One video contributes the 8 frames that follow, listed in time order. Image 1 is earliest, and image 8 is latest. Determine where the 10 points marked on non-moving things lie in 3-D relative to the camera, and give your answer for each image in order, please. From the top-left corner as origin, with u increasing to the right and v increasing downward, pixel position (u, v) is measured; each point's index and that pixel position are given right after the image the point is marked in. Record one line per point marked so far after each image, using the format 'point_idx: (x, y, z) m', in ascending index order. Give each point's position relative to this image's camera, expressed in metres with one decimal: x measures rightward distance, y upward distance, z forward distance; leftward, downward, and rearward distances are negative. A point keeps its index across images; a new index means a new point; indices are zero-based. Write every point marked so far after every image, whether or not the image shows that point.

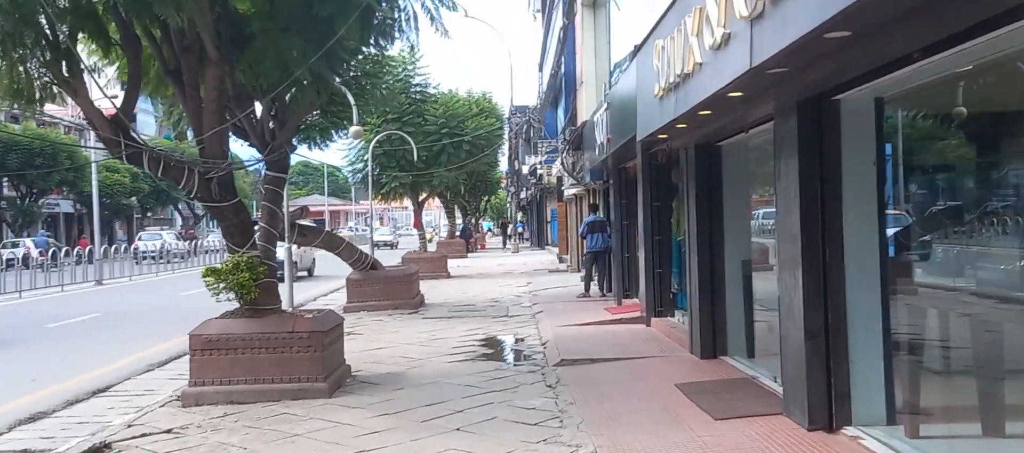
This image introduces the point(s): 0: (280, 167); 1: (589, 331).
0: (-2.3, +0.6, +9.1) m
1: (+1.0, -1.4, +11.9) m
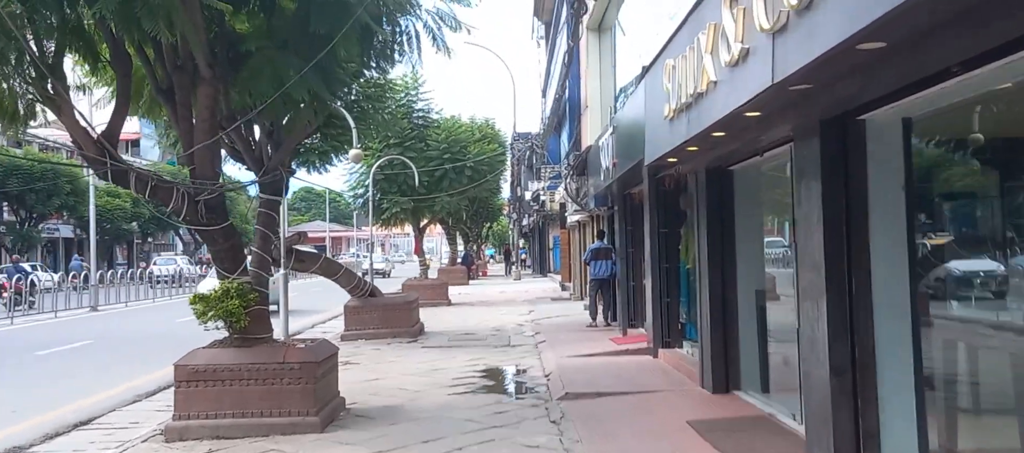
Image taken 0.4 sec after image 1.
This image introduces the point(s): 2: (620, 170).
0: (-2.3, +0.4, +8.7) m
1: (+1.0, -1.7, +11.5) m
2: (+1.4, +0.7, +11.8) m
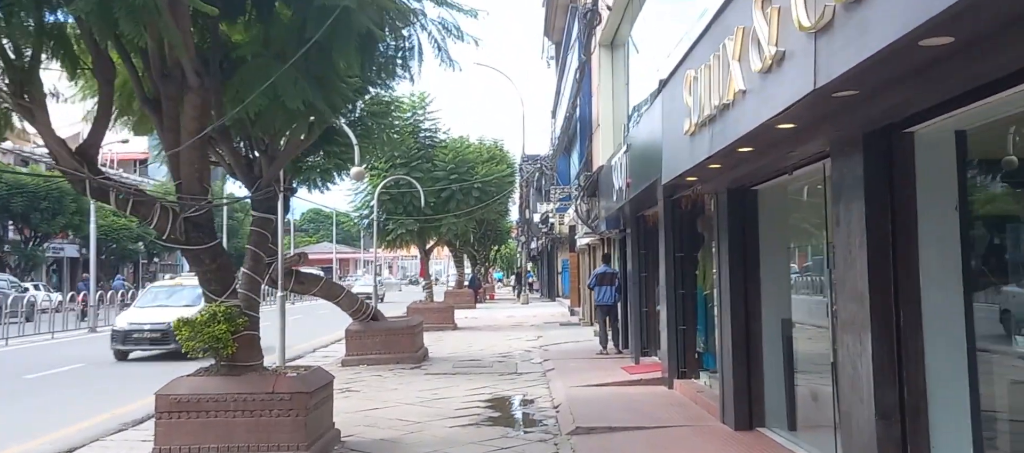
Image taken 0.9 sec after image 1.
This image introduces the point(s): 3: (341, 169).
0: (-2.2, +0.2, +8.2) m
1: (+1.1, -2.0, +10.9) m
2: (+1.5, +0.4, +11.3) m
3: (-2.7, +0.9, +14.8) m
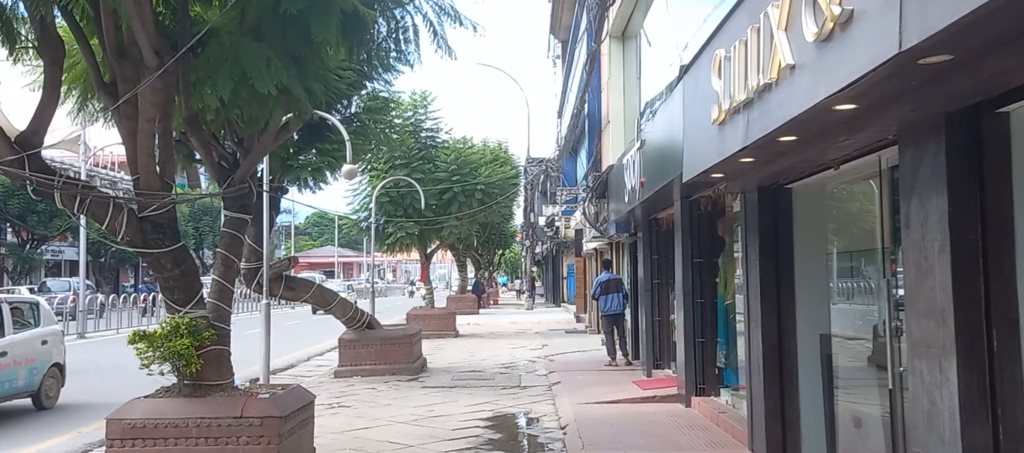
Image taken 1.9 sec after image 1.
0: (-2.2, +0.2, +7.3) m
1: (+1.2, -2.0, +10.0) m
2: (+1.5, +0.4, +10.4) m
3: (-2.7, +0.9, +13.9) m
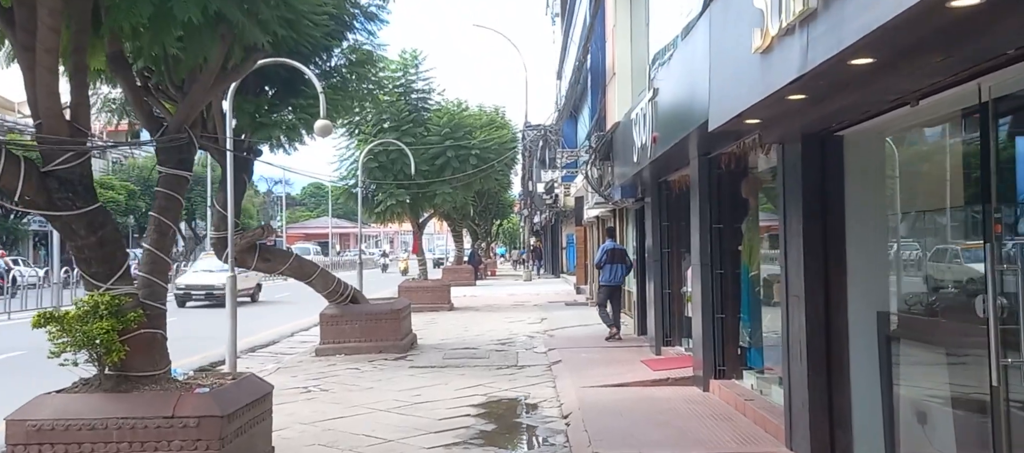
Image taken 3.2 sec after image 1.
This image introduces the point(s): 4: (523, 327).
0: (-2.2, +0.4, +6.1) m
1: (+1.1, -1.6, +8.9) m
2: (+1.5, +0.8, +9.2) m
3: (-2.7, +1.4, +12.6) m
4: (+0.2, -1.9, +17.1) m
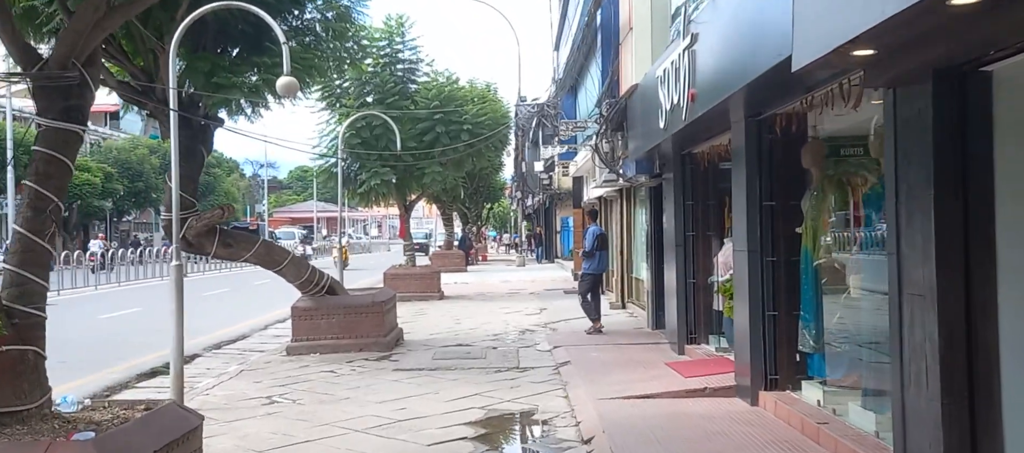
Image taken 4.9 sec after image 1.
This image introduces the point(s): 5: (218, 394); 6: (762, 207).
0: (-2.1, +0.6, +4.4) m
1: (+1.2, -1.5, +7.2) m
2: (+1.5, +1.0, +7.5) m
3: (-2.7, +1.6, +10.9) m
4: (+0.1, -1.6, +15.5) m
5: (-2.9, -1.7, +9.0) m
6: (+2.0, +0.1, +7.3) m
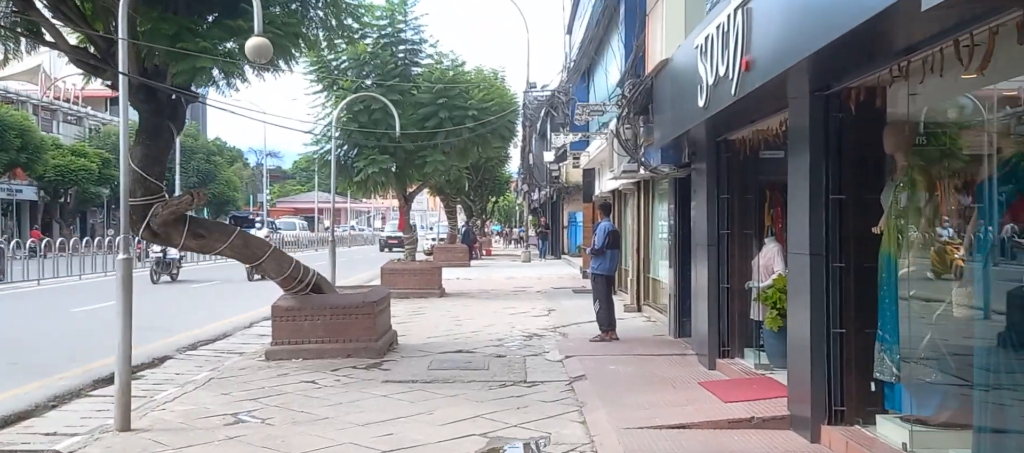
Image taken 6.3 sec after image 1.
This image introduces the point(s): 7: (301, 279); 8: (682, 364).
0: (-2.1, +0.6, +3.1) m
1: (+1.2, -1.4, +5.9) m
2: (+1.6, +1.0, +6.2) m
3: (-2.6, +1.7, +9.6) m
4: (+0.2, -1.5, +14.2) m
5: (-2.8, -1.5, +7.8) m
6: (+2.1, +0.2, +6.0) m
7: (-2.4, -0.6, +10.5) m
8: (+1.7, -1.4, +9.3) m
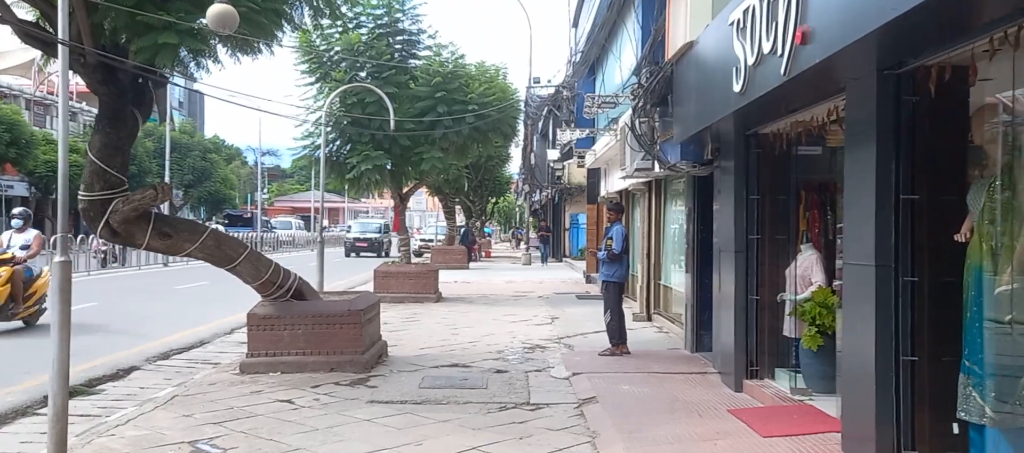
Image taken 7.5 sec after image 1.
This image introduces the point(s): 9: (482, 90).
0: (-2.0, +0.6, +2.1) m
1: (+1.2, -1.5, +4.9) m
2: (+1.7, +1.0, +5.2) m
3: (-2.6, +1.7, +8.6) m
4: (+0.2, -1.5, +13.2) m
5: (-2.8, -1.5, +6.7) m
6: (+2.1, +0.1, +5.0) m
7: (-2.4, -0.6, +9.4) m
8: (+1.7, -1.4, +8.3) m
9: (-0.6, +2.9, +19.6) m
